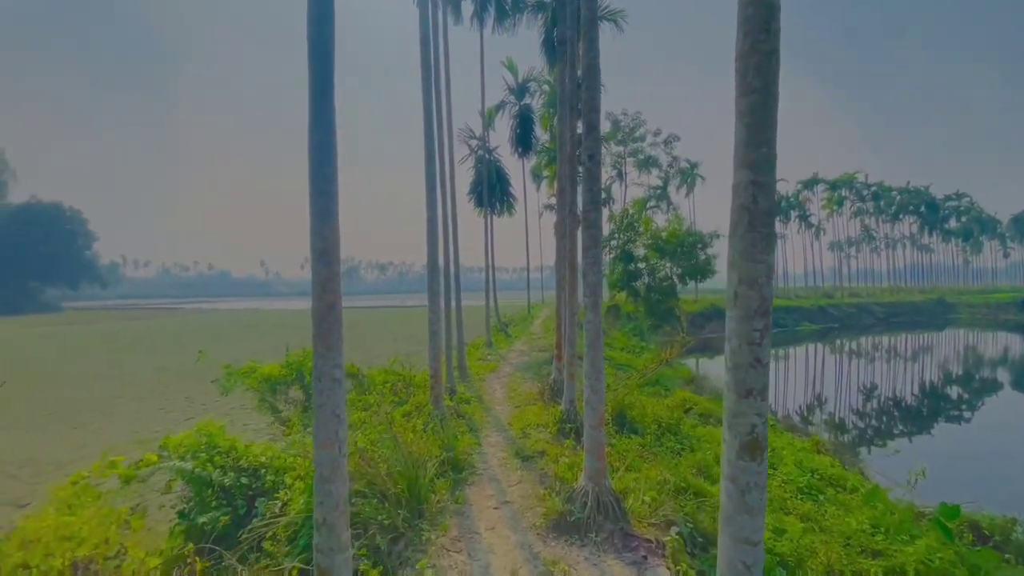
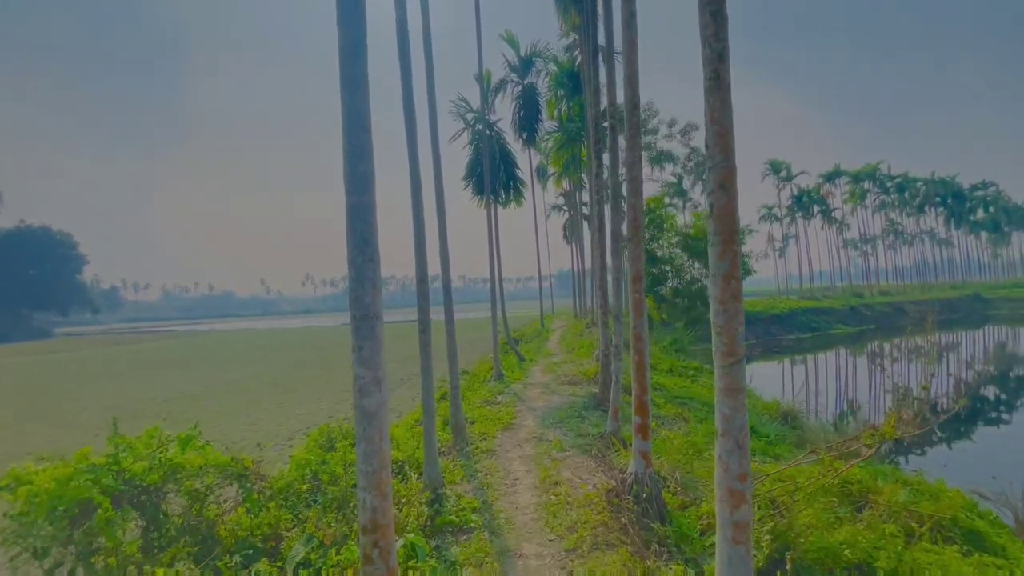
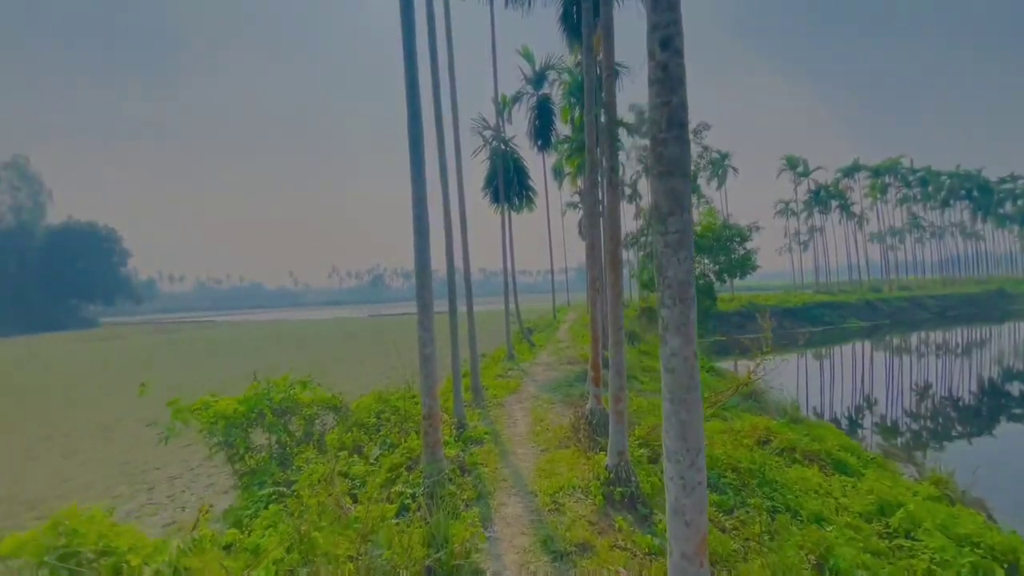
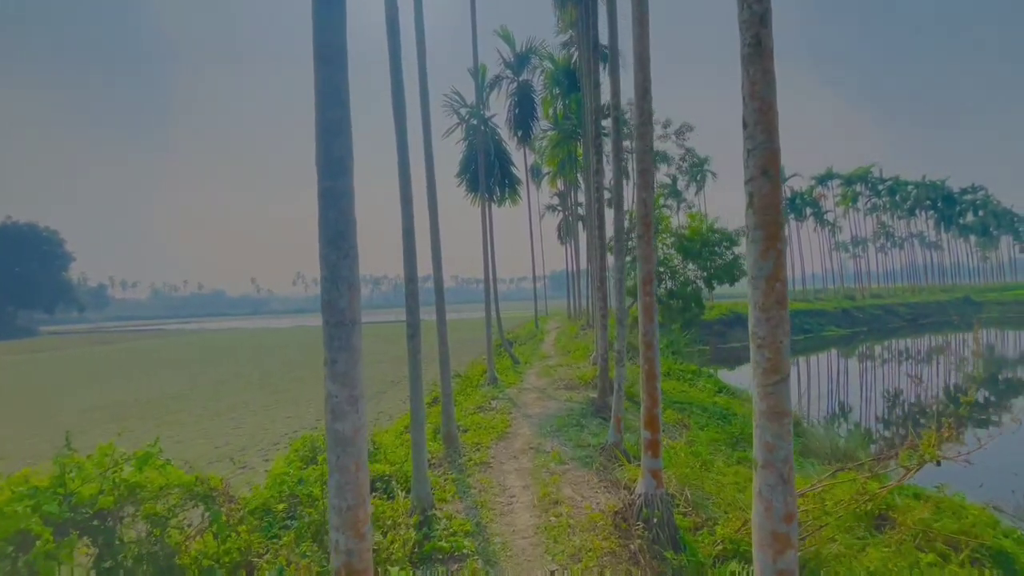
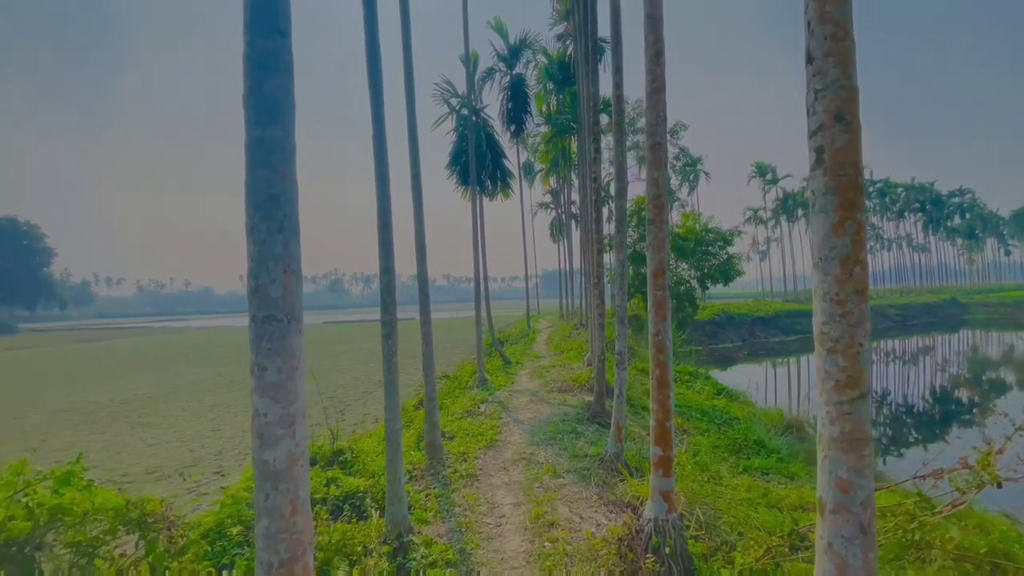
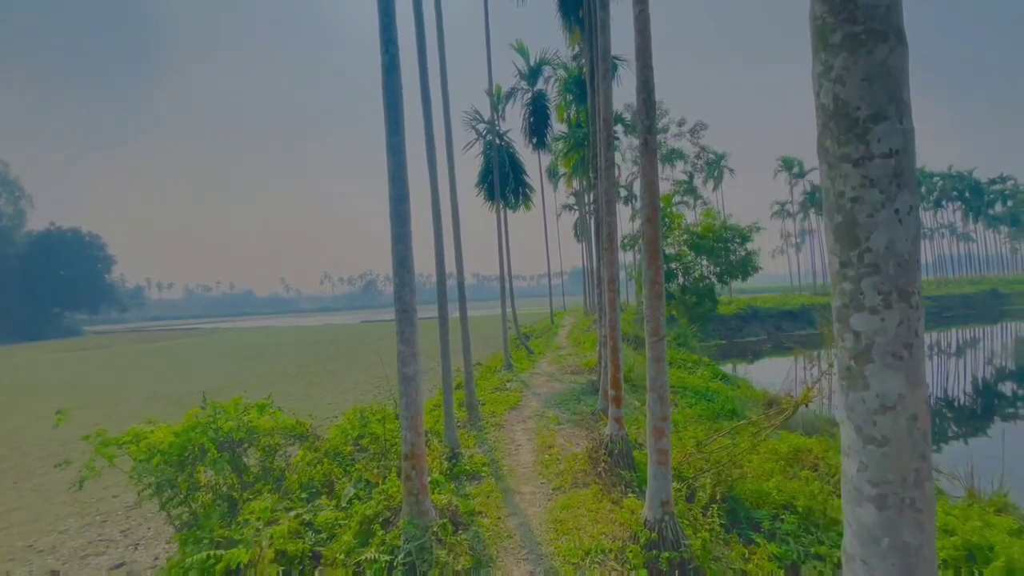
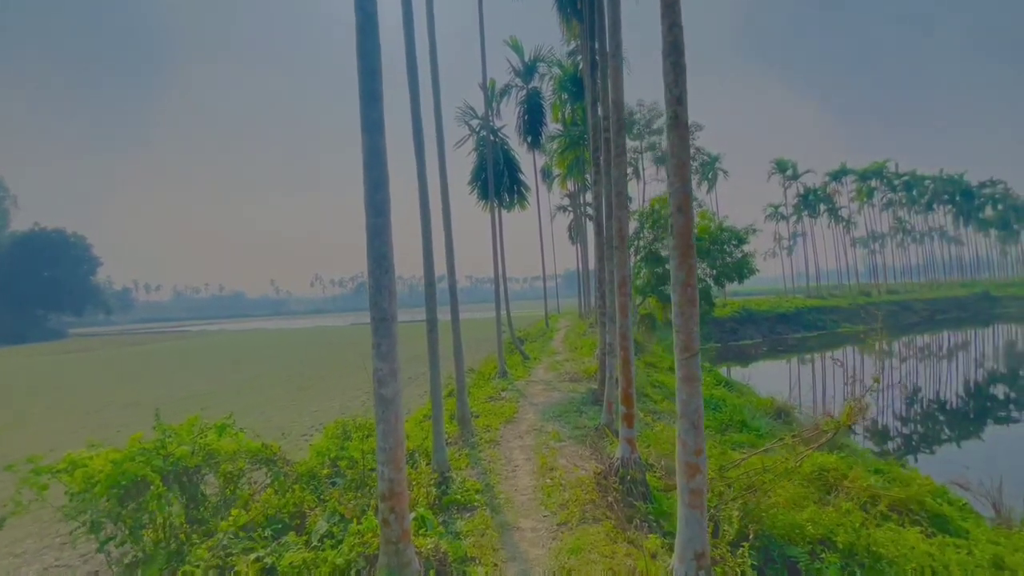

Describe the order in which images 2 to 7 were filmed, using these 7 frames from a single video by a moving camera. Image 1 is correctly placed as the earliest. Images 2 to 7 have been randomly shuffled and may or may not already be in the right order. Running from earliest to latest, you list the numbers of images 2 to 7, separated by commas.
3, 6, 7, 2, 4, 5
